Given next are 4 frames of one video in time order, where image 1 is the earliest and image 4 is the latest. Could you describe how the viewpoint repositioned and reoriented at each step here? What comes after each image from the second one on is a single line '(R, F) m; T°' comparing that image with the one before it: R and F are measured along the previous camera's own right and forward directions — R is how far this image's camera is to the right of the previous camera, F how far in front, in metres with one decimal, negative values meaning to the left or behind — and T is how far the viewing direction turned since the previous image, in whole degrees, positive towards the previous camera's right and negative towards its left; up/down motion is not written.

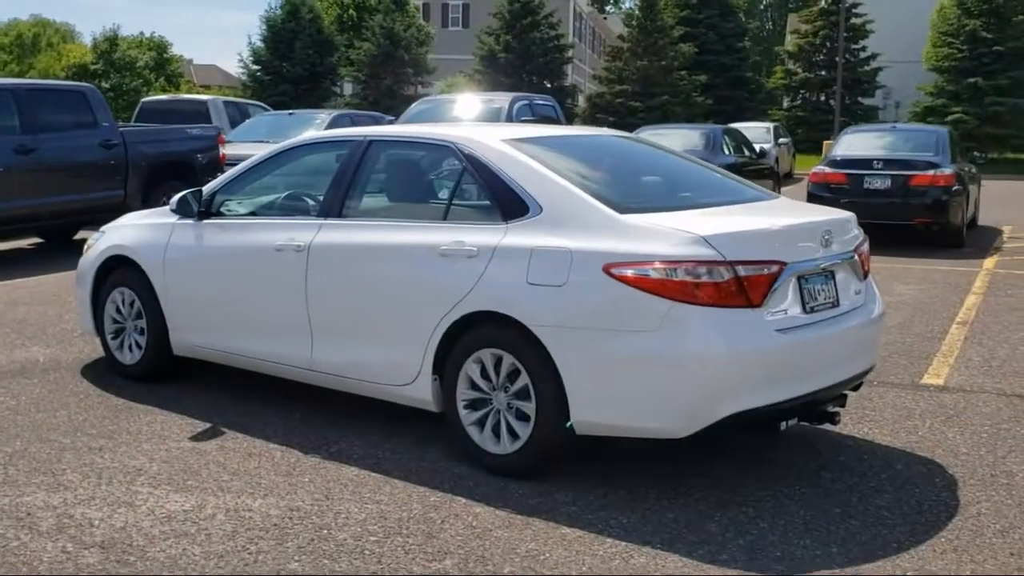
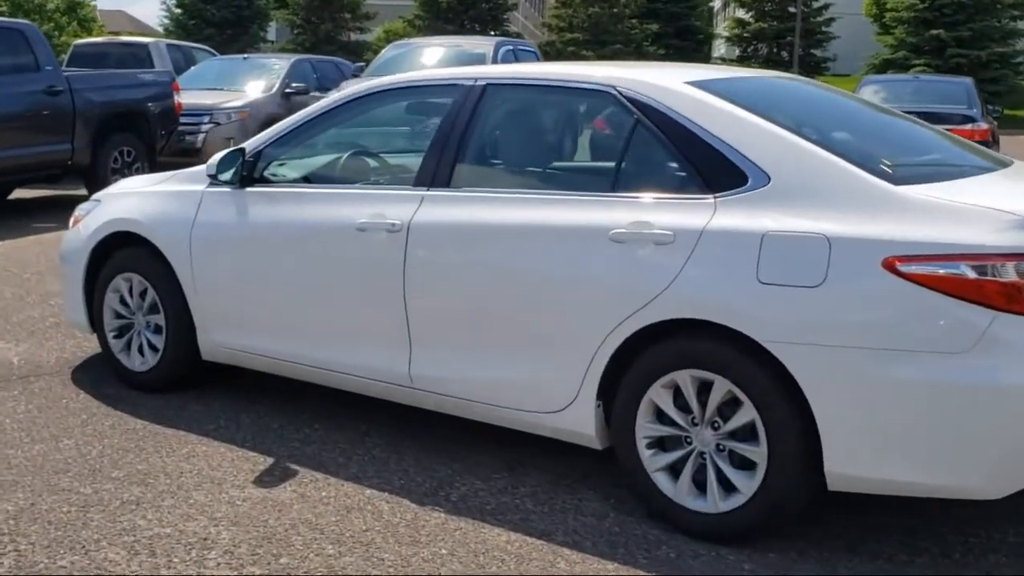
(-1.0, +1.5) m; +4°
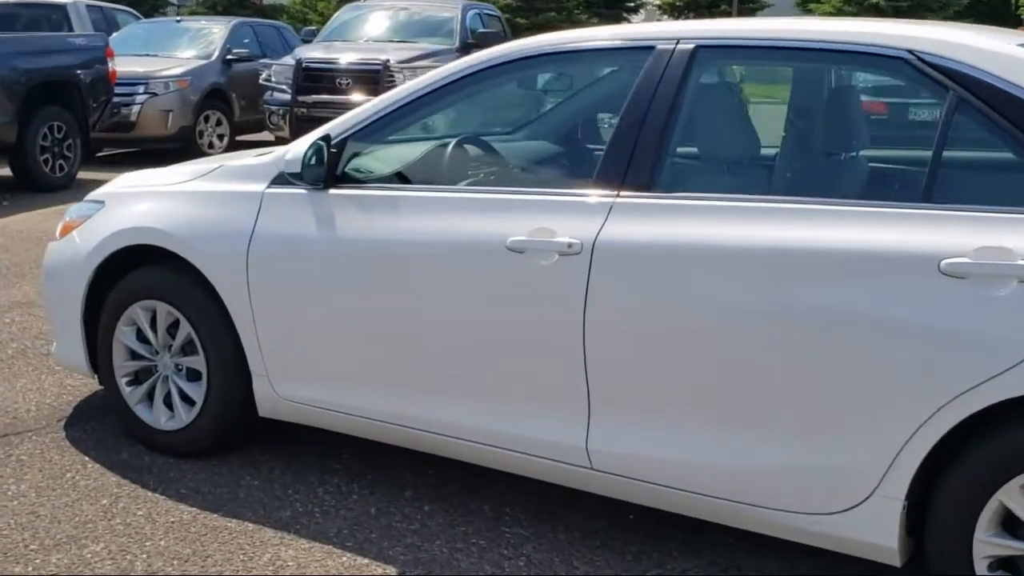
(-0.9, +1.3) m; +5°
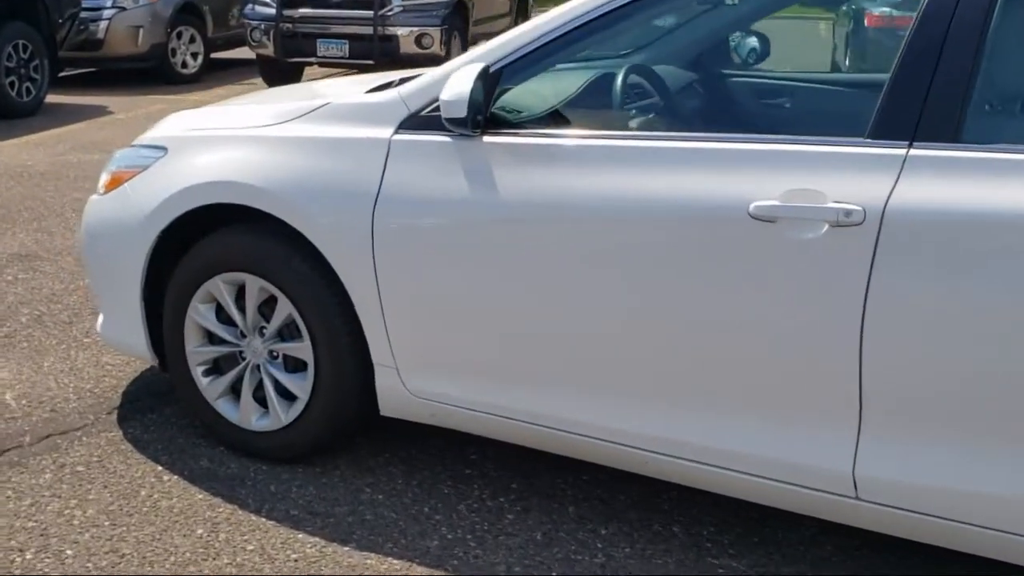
(-0.7, +0.8) m; +3°
